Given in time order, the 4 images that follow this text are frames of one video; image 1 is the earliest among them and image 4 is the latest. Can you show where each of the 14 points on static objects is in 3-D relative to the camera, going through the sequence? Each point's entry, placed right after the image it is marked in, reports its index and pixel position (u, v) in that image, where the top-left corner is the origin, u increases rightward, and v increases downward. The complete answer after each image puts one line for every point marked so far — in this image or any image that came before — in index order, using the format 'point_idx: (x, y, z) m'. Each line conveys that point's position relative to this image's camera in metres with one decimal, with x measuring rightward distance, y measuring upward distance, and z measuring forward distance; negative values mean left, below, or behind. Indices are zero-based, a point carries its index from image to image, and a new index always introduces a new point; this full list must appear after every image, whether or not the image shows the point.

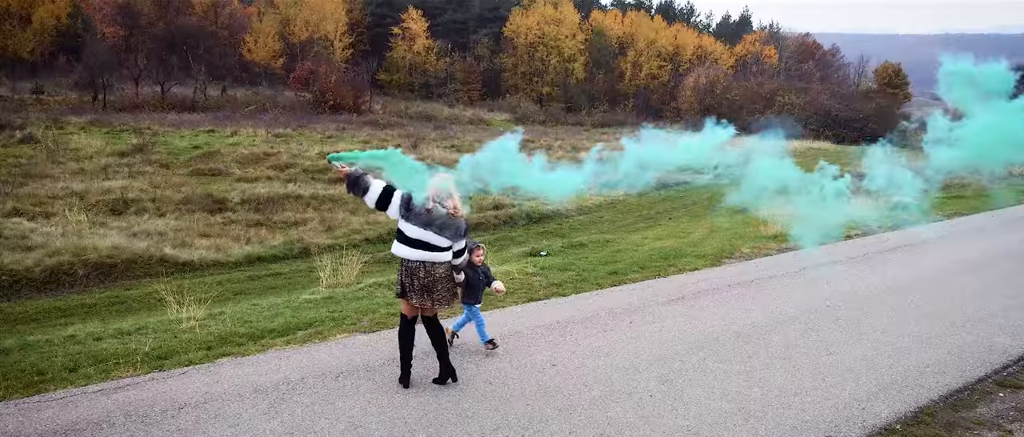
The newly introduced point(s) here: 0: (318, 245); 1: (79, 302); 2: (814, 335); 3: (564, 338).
0: (-3.0, -0.4, +9.5) m
1: (-4.8, -0.9, +6.8) m
2: (+2.8, -1.1, +5.7) m
3: (+0.5, -1.1, +5.4) m
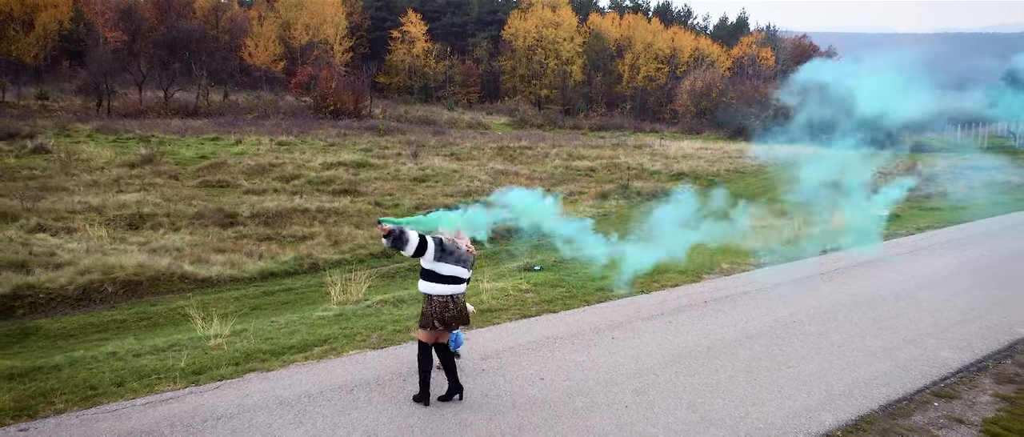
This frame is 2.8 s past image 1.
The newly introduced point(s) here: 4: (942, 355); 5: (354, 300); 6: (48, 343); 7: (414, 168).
0: (-3.1, -0.7, +10.2) m
1: (-4.9, -1.2, +7.5) m
2: (+2.8, -1.4, +6.4) m
3: (+0.4, -1.3, +6.1) m
4: (+4.5, -1.4, +6.4) m
5: (-2.0, -1.1, +7.9) m
6: (-5.1, -1.4, +6.7) m
7: (-3.2, +1.7, +20.0) m
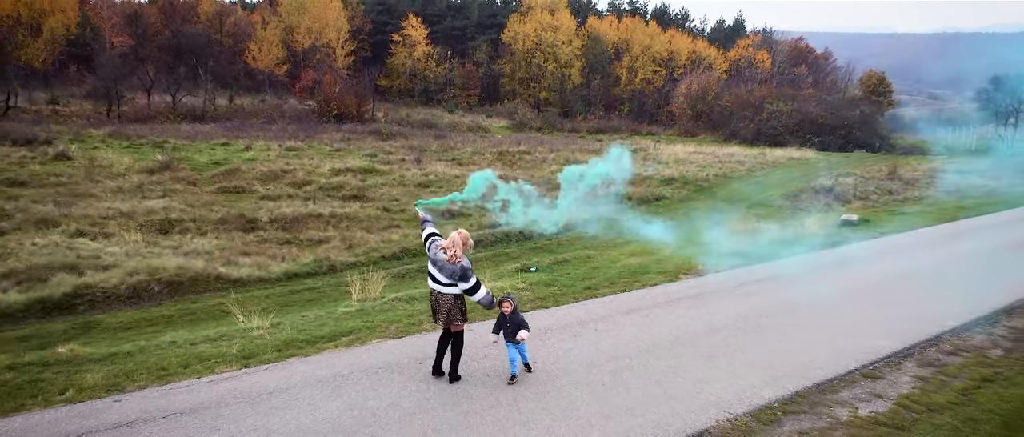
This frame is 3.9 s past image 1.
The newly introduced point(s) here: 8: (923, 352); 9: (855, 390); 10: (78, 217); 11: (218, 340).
0: (-3.1, -0.8, +11.3) m
1: (-4.9, -1.3, +8.6) m
2: (+2.7, -1.5, +7.5) m
3: (+0.4, -1.5, +7.2) m
4: (+4.5, -1.5, +7.5) m
5: (-2.1, -1.2, +9.0) m
6: (-5.1, -1.5, +7.8) m
7: (-3.2, +1.6, +21.1) m
8: (+5.0, -1.6, +7.3) m
9: (+3.6, -1.8, +6.3) m
10: (-9.9, 0.0, +13.8) m
11: (-3.4, -1.4, +7.1) m
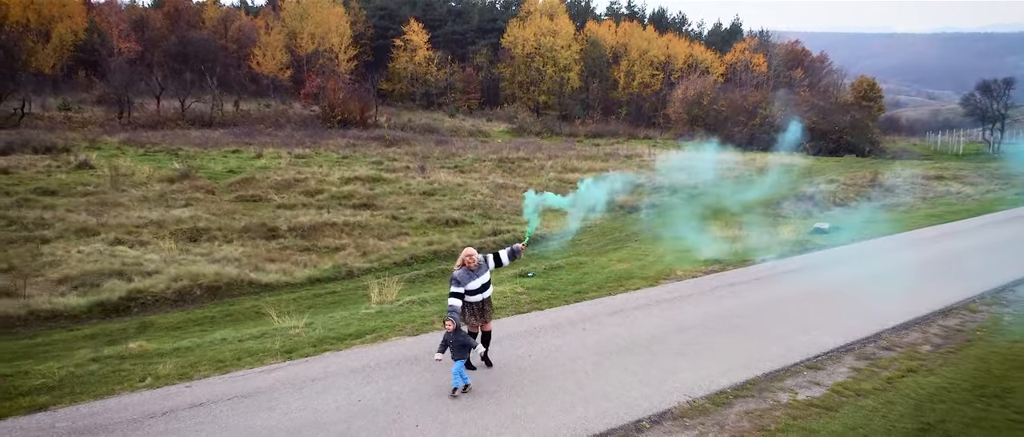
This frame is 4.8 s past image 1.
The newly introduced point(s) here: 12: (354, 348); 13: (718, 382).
0: (-3.1, -1.0, +12.5) m
1: (-5.0, -1.5, +9.8) m
2: (+2.7, -1.7, +8.7) m
3: (+0.4, -1.7, +8.4) m
4: (+4.5, -1.7, +8.7) m
5: (-2.1, -1.4, +10.3) m
6: (-5.1, -1.7, +9.0) m
7: (-3.3, +1.4, +22.3) m
8: (+4.9, -1.8, +8.6) m
9: (+3.6, -2.0, +7.6) m
10: (-9.9, -0.2, +15.0) m
11: (-3.4, -1.6, +8.3) m
12: (-2.1, -1.7, +7.9) m
13: (+2.5, -2.0, +7.4) m
